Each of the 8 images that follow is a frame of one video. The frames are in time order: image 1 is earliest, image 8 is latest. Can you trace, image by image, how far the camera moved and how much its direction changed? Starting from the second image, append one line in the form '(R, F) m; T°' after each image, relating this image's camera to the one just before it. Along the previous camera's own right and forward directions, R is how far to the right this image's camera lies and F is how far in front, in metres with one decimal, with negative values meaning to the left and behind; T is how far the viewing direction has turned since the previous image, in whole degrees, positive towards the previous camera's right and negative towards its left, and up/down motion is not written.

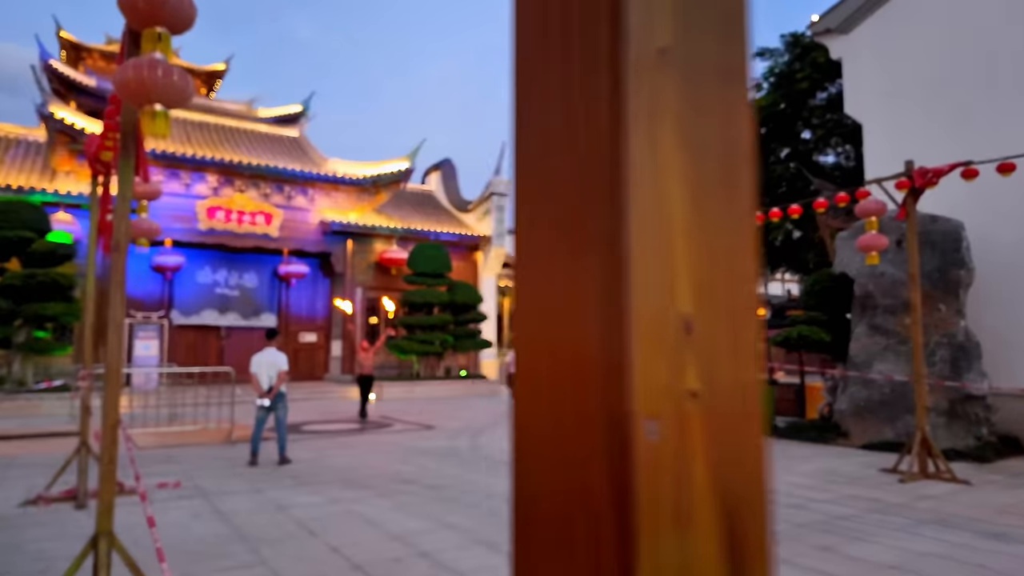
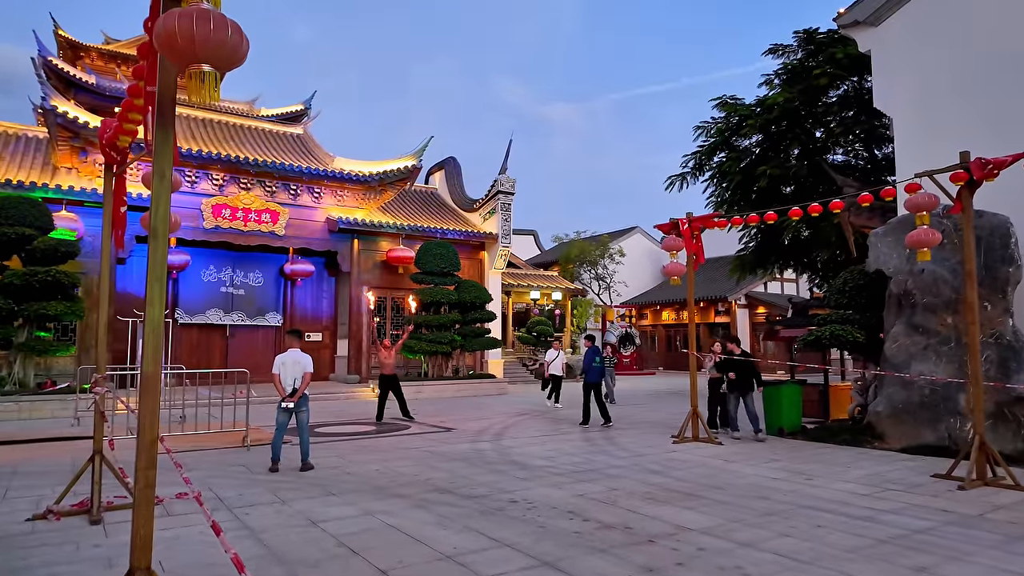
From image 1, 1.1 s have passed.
(-0.4, +0.3) m; 0°
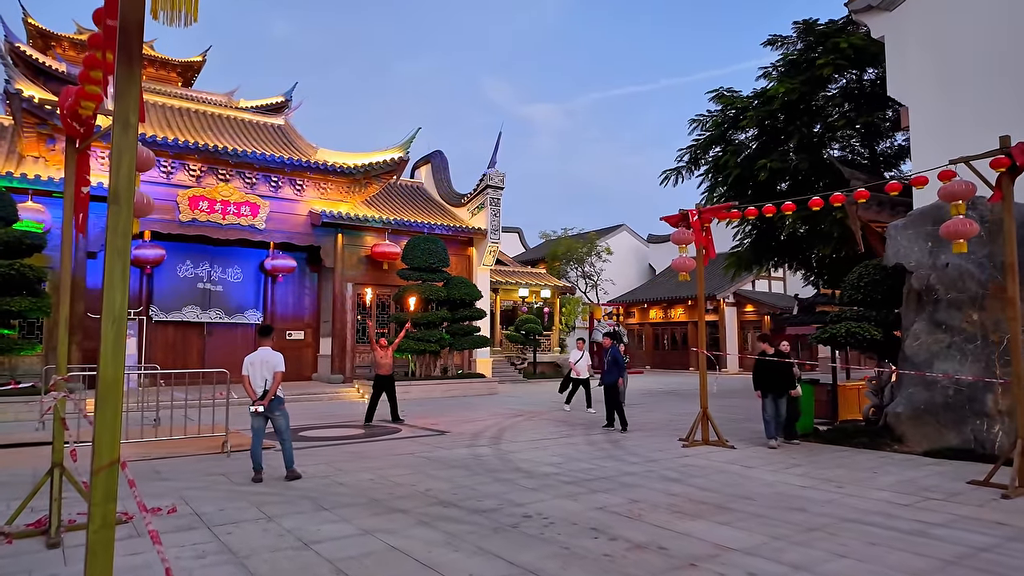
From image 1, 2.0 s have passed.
(-0.3, +0.5) m; +2°
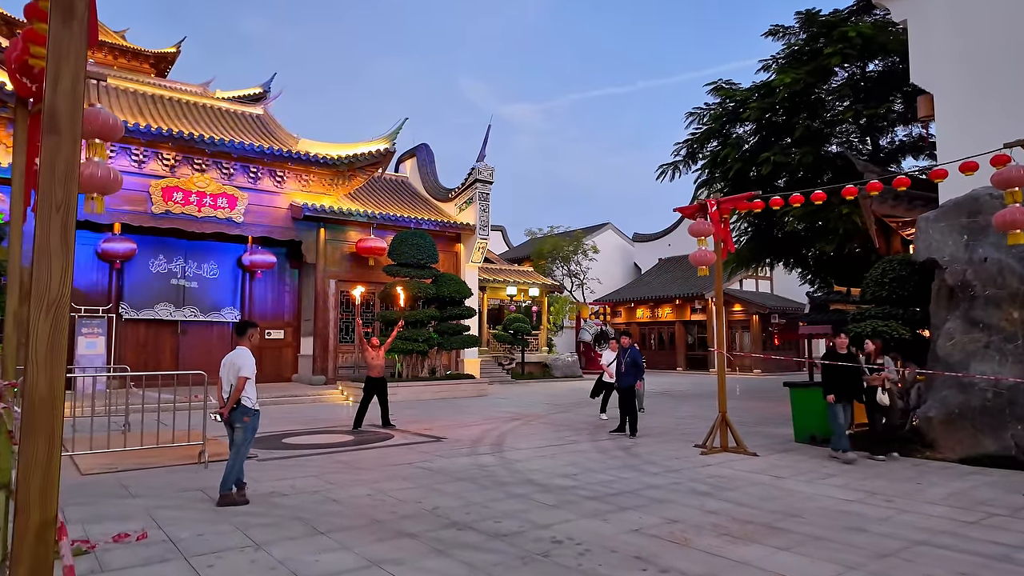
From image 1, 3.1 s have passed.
(-0.3, +0.7) m; +2°
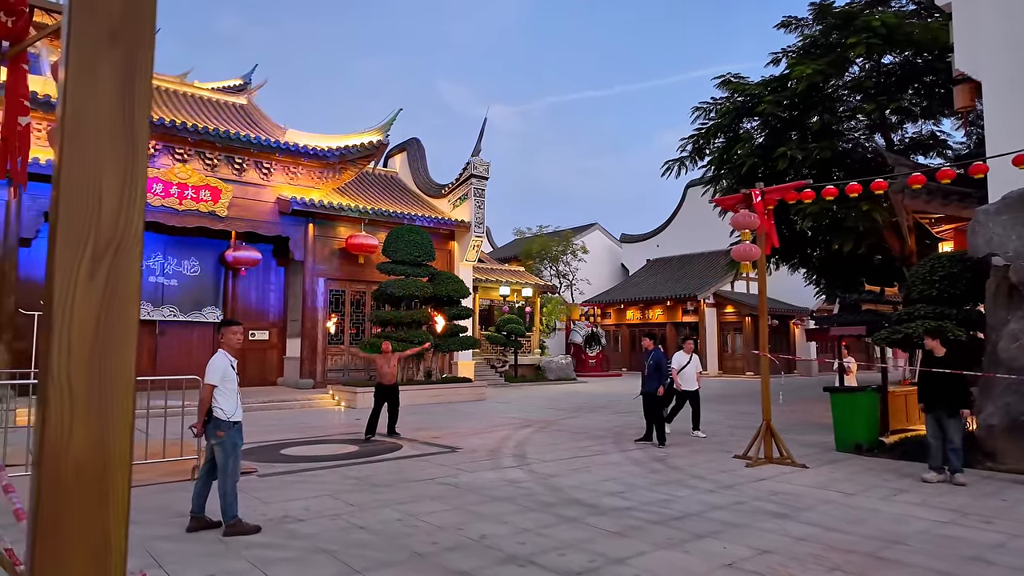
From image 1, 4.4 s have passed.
(-0.6, +0.7) m; +2°
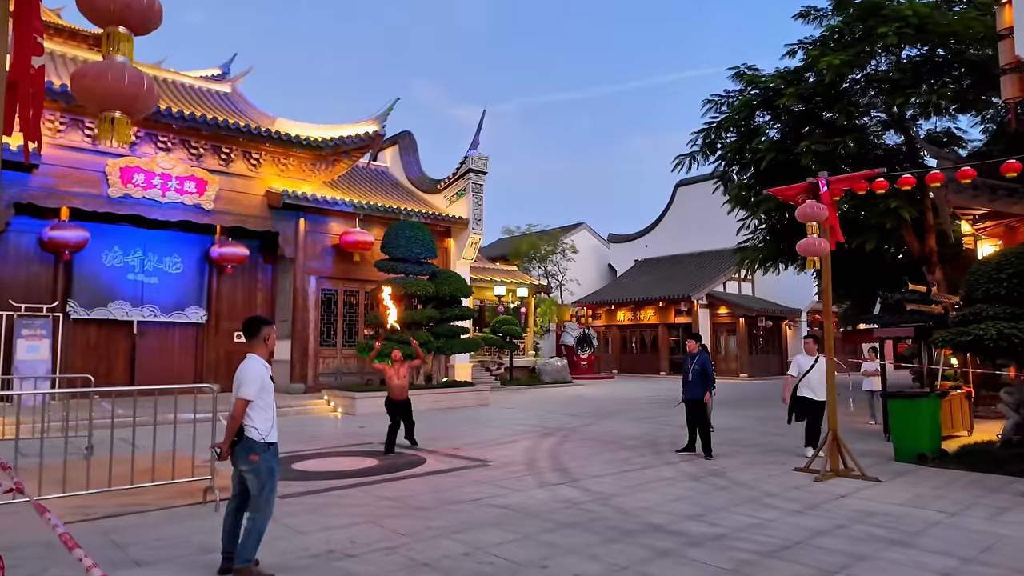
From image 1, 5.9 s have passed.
(-0.7, +0.7) m; +2°
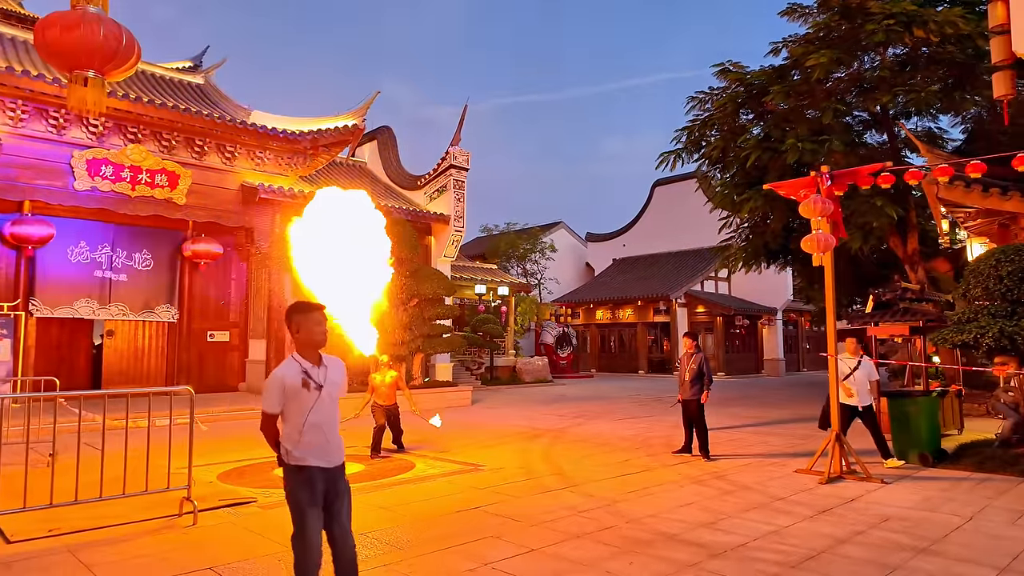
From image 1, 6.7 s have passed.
(-0.2, +0.3) m; +2°
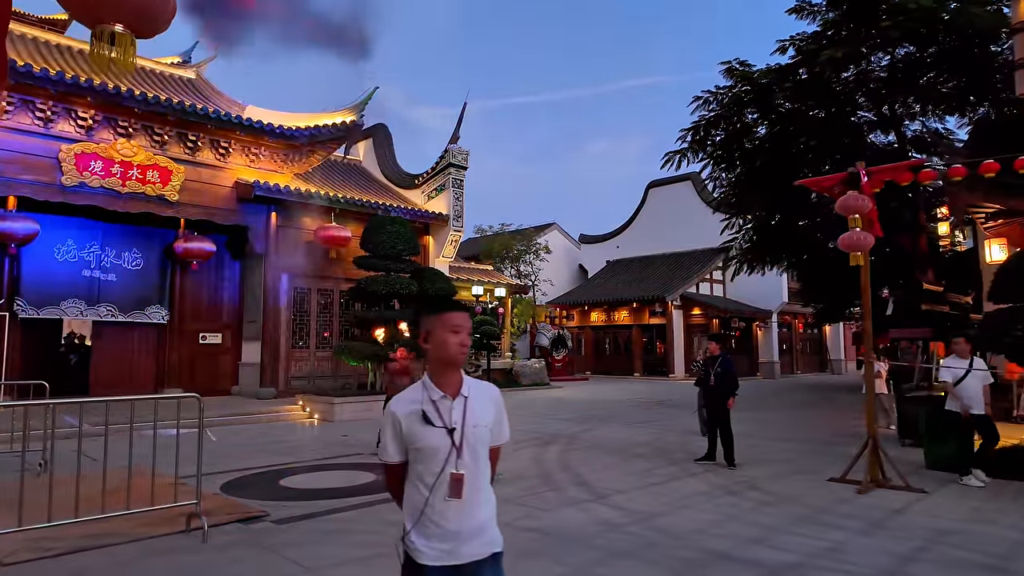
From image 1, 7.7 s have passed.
(-0.4, +0.3) m; +1°
